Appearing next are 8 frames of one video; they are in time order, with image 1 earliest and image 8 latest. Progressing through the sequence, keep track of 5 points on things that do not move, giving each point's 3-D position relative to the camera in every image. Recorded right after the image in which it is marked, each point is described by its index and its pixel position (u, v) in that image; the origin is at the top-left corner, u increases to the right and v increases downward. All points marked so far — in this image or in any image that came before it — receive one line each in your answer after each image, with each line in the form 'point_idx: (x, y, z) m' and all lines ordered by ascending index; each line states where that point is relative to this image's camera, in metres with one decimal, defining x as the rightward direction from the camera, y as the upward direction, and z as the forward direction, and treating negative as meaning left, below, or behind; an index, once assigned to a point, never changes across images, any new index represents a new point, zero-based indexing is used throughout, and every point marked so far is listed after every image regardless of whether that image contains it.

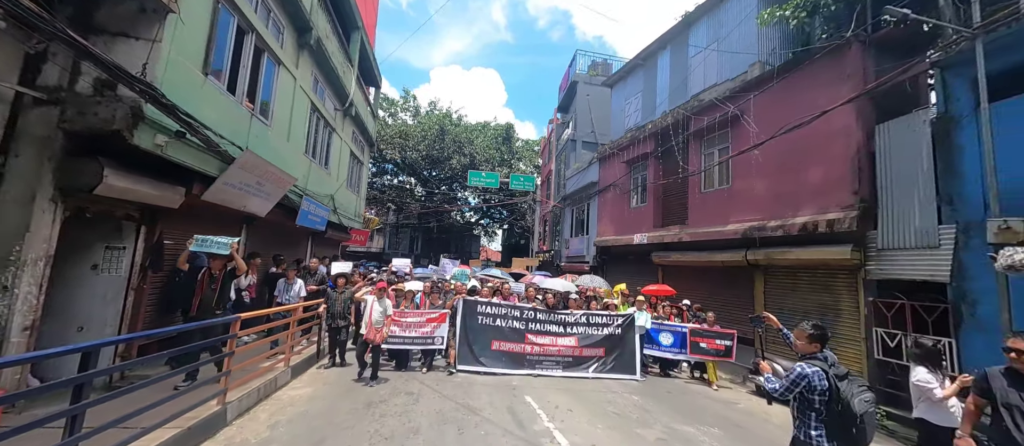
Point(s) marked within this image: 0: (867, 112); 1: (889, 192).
0: (+6.9, +2.2, +7.7) m
1: (+7.0, +0.6, +7.2) m
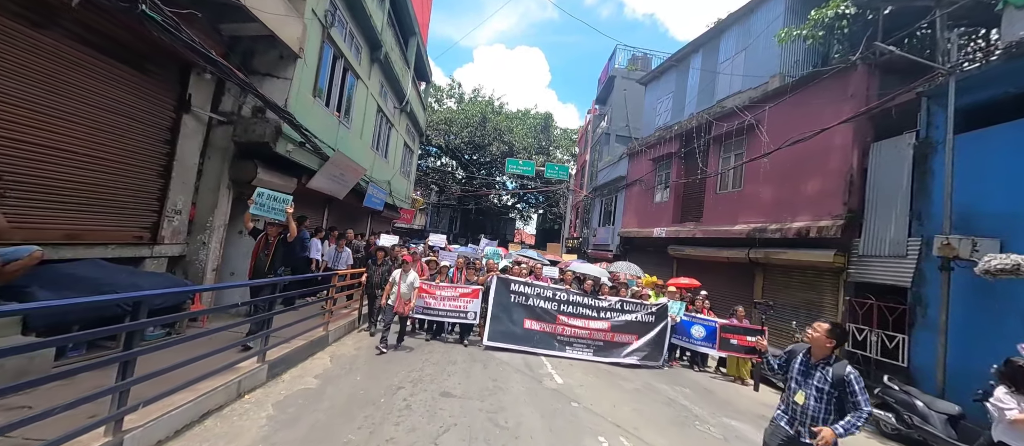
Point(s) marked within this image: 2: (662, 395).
0: (+7.6, +2.0, +8.6) m
1: (+7.5, +0.4, +8.2) m
2: (+2.6, -3.0, +7.0) m
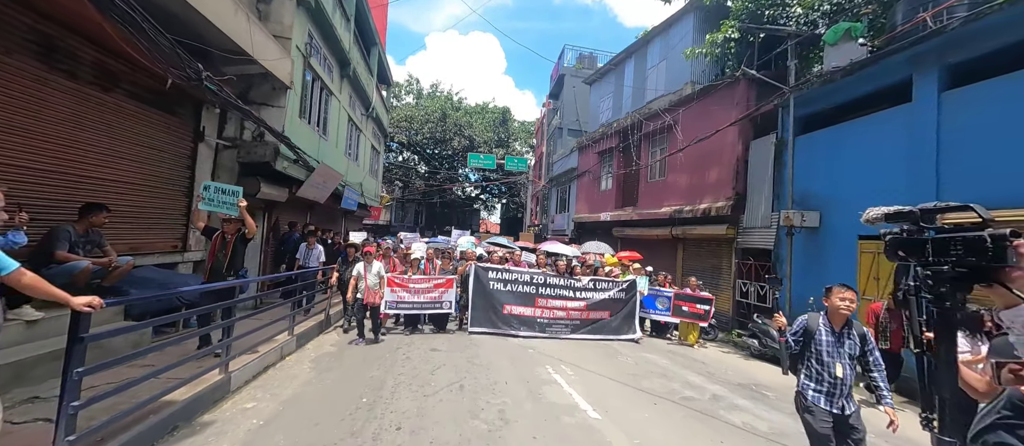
0: (+6.5, +2.6, +11.1) m
1: (+6.5, +0.9, +10.6) m
2: (+1.9, -2.8, +9.1) m
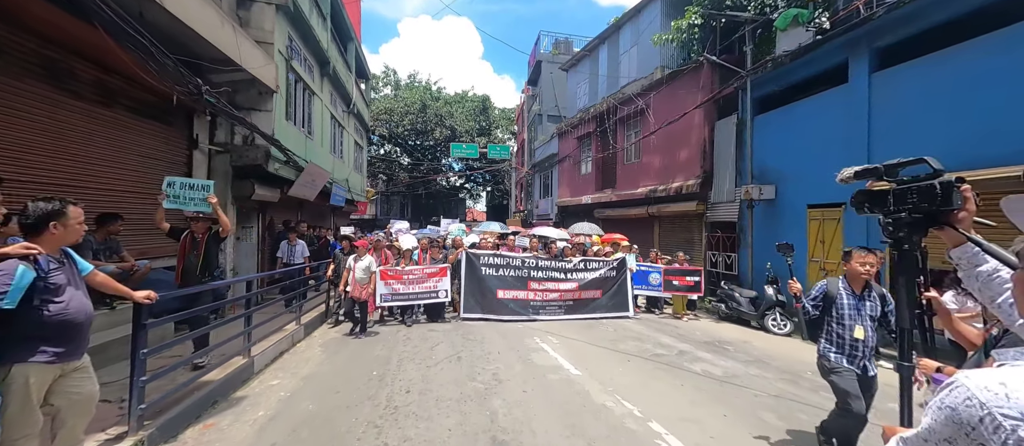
0: (+5.9, +3.3, +11.8) m
1: (+6.0, +1.6, +11.4) m
2: (+1.7, -2.3, +9.9) m
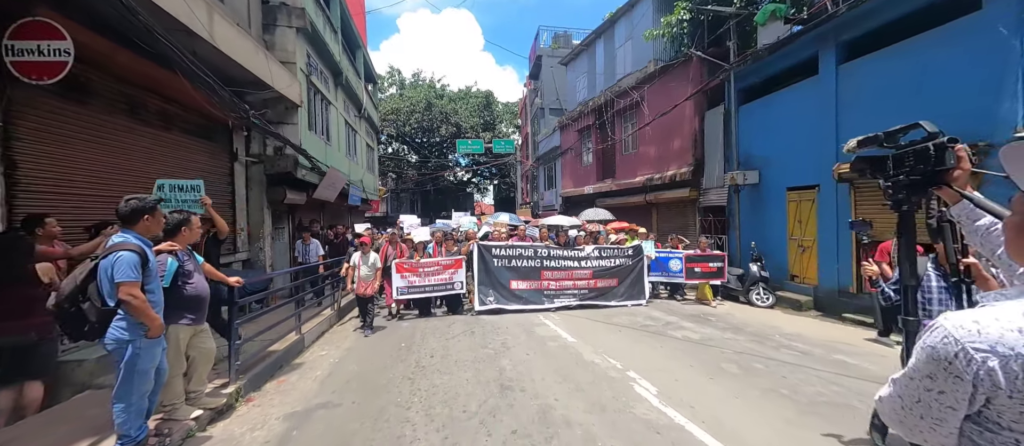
0: (+5.9, +3.8, +12.6) m
1: (+6.1, +2.1, +12.2) m
2: (+1.9, -2.0, +10.8) m
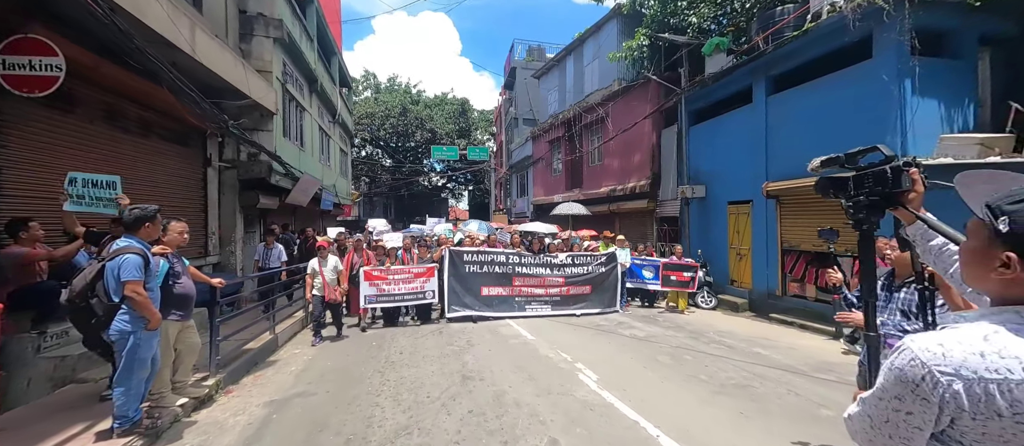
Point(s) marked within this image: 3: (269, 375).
0: (+5.0, +3.5, +13.5) m
1: (+5.1, +1.8, +13.2) m
2: (+1.0, -2.3, +11.5) m
3: (-3.2, -2.0, +5.2) m
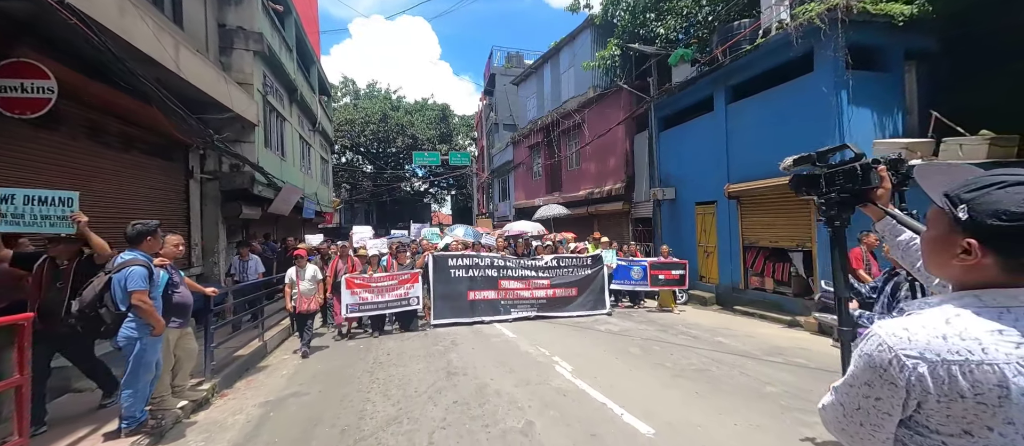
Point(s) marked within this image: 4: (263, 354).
0: (+4.2, +3.4, +14.2) m
1: (+4.4, +1.8, +13.8) m
2: (+0.5, -2.4, +11.9) m
3: (-3.4, -2.1, +5.4) m
4: (-4.1, -2.2, +6.6) m
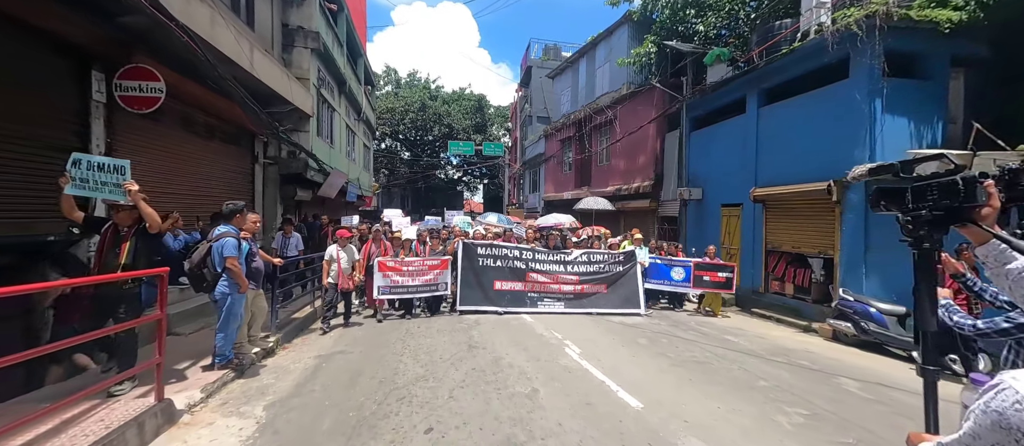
0: (+5.4, +3.5, +14.4) m
1: (+5.5, +1.8, +14.0) m
2: (+1.2, -2.2, +12.5) m
3: (-3.2, -1.9, +6.4) m
4: (-3.8, -1.8, +7.6) m
